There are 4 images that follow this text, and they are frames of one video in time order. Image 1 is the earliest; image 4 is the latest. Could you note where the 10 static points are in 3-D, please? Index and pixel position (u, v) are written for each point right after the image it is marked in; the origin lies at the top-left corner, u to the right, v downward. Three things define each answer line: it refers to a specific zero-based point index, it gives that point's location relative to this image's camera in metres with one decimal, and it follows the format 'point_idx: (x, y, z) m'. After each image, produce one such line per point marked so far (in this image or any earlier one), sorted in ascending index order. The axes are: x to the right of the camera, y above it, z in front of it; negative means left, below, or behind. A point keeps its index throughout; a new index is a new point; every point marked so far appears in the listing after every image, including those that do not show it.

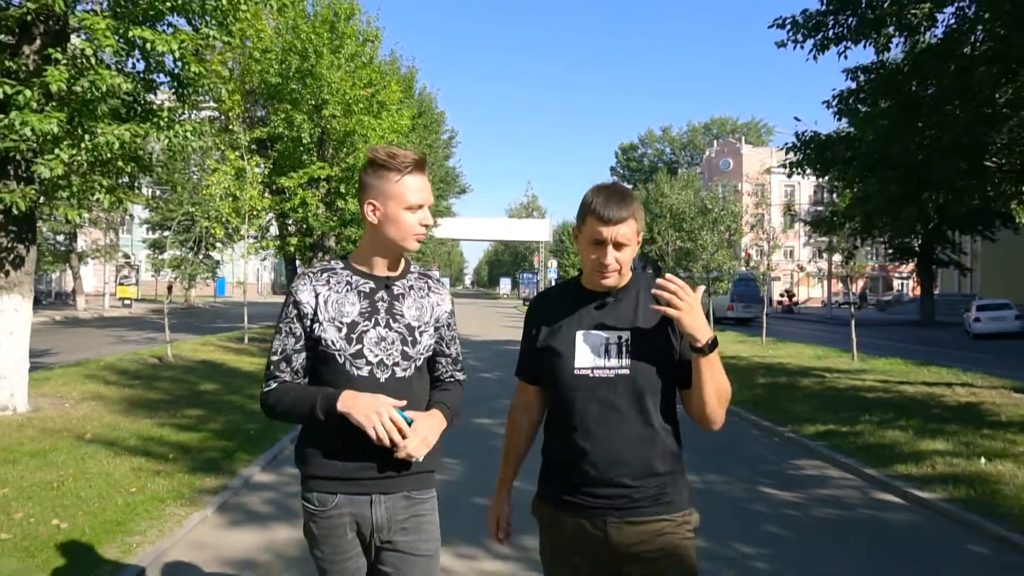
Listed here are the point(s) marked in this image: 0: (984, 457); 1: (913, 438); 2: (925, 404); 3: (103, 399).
0: (+4.4, -1.6, +8.0) m
1: (+4.2, -1.6, +9.1) m
2: (+5.5, -1.5, +11.4) m
3: (-5.2, -1.4, +10.9) m
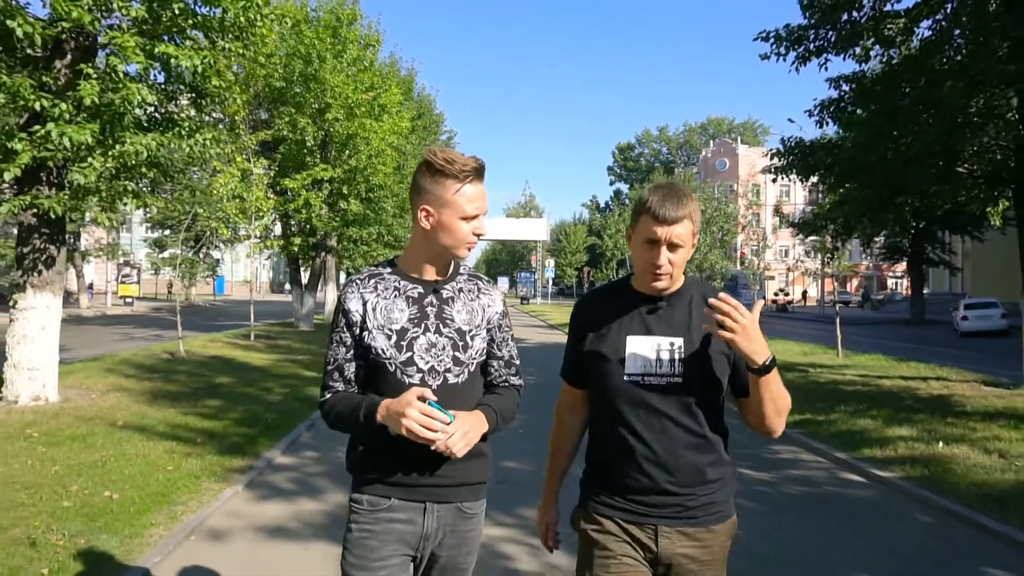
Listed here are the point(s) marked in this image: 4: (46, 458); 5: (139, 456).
0: (+4.4, -1.6, +8.7) m
1: (+4.2, -1.6, +9.8) m
2: (+5.5, -1.5, +12.1) m
3: (-5.2, -1.4, +11.6) m
4: (-3.9, -1.4, +7.3) m
5: (-3.3, -1.5, +7.6) m
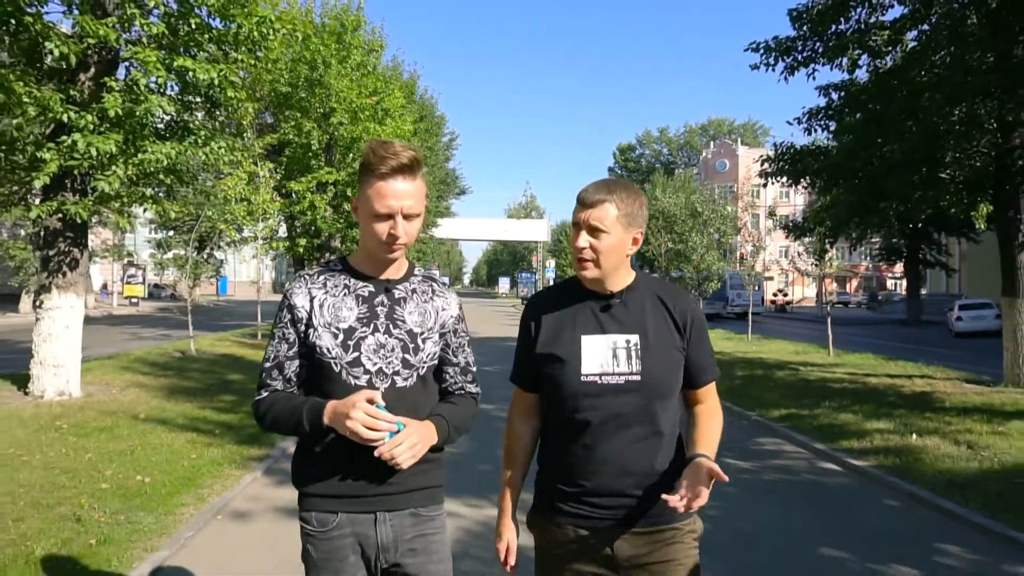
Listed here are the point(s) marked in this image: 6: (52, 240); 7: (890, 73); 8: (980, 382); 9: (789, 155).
0: (+4.4, -1.6, +9.3) m
1: (+4.2, -1.6, +10.3) m
2: (+5.5, -1.5, +12.7) m
3: (-5.2, -1.4, +12.1) m
4: (-3.9, -1.4, +7.8) m
5: (-3.3, -1.5, +8.1) m
6: (-5.8, +0.6, +10.8) m
7: (+6.0, +3.4, +13.6) m
8: (+7.7, -1.5, +14.1) m
9: (+5.1, +2.4, +15.6) m
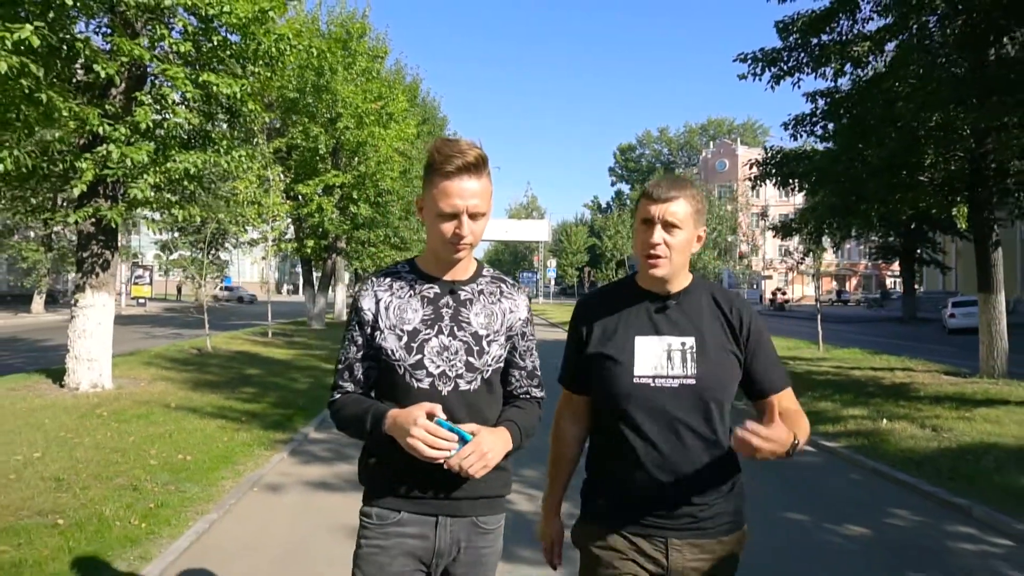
0: (+4.4, -1.5, +10.0) m
1: (+4.2, -1.5, +11.1) m
2: (+5.5, -1.5, +13.5) m
3: (-5.2, -1.4, +12.9) m
4: (-3.9, -1.4, +8.6) m
5: (-3.3, -1.5, +8.9) m
6: (-5.8, +0.6, +11.6) m
7: (+6.0, +3.5, +14.3) m
8: (+7.7, -1.5, +14.8) m
9: (+5.1, +2.5, +16.4) m
